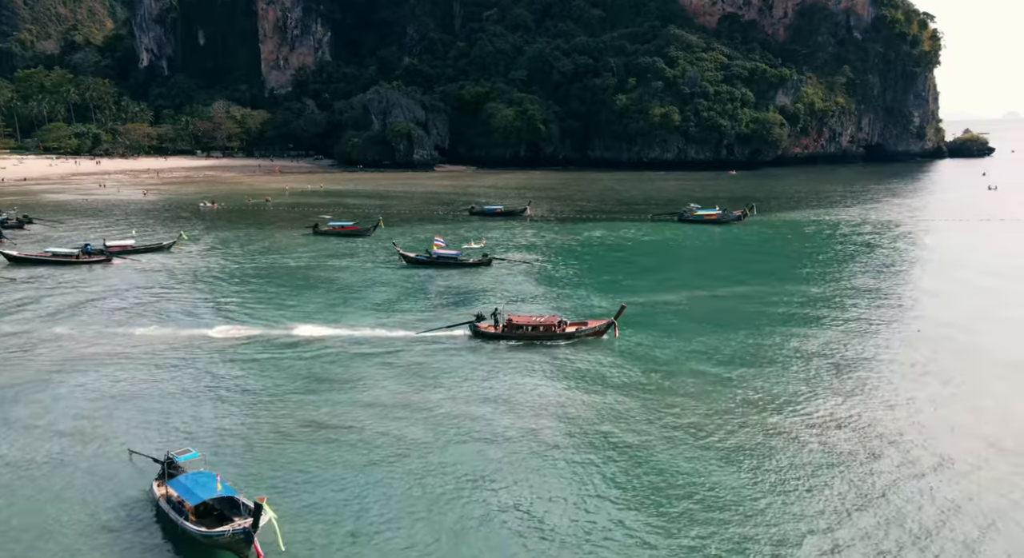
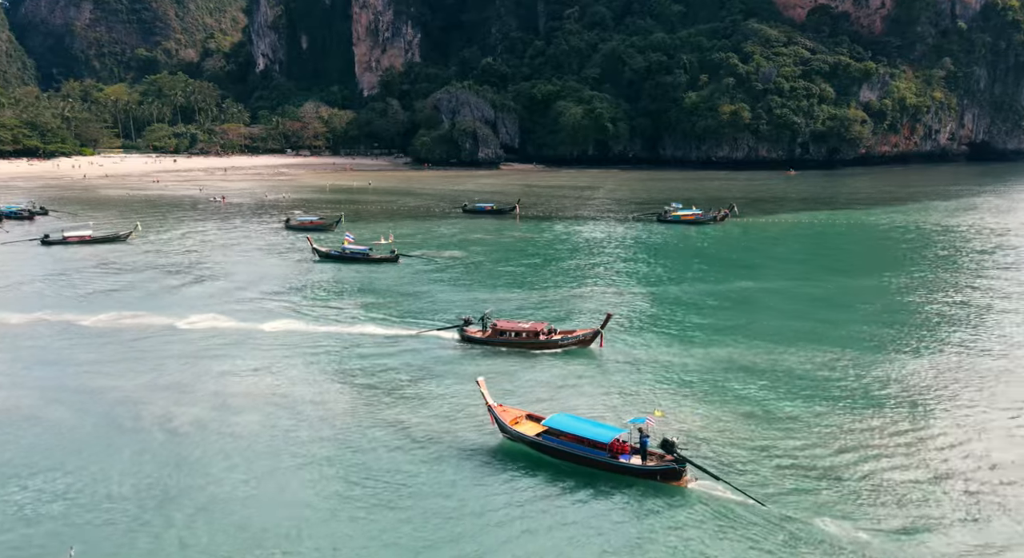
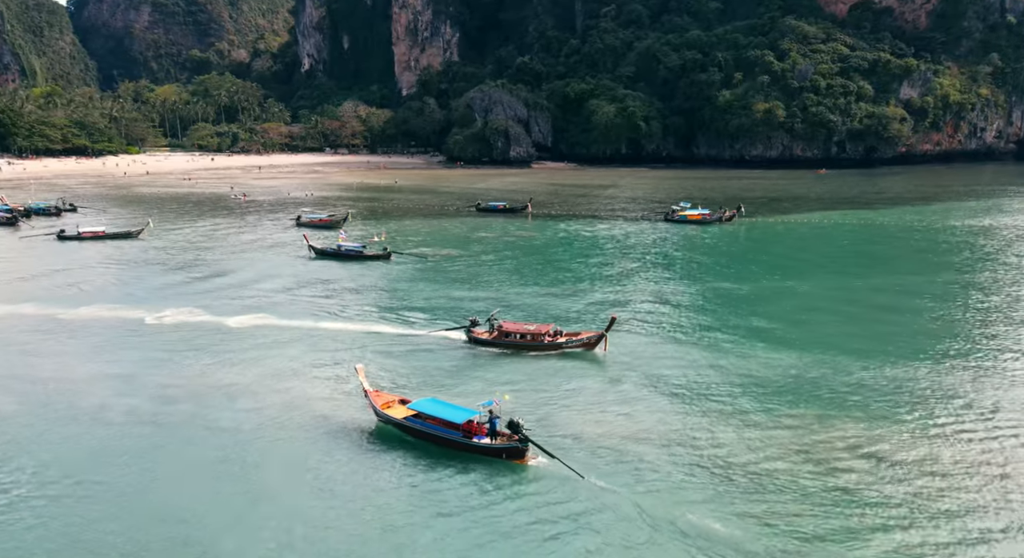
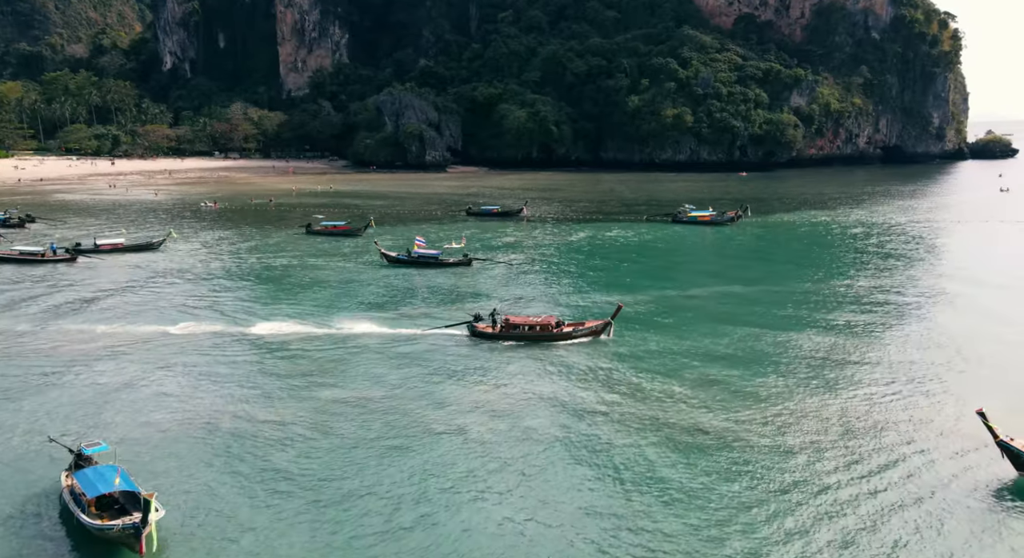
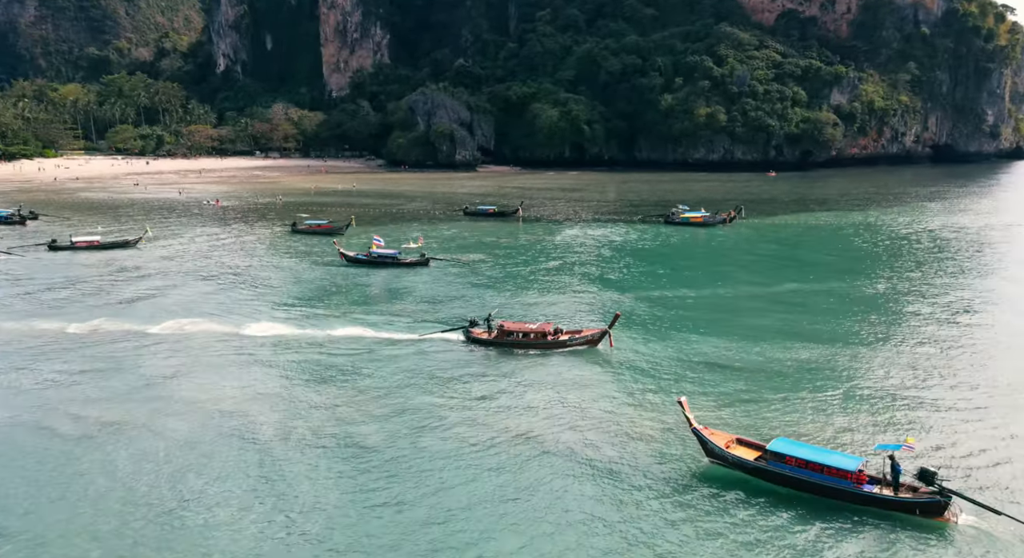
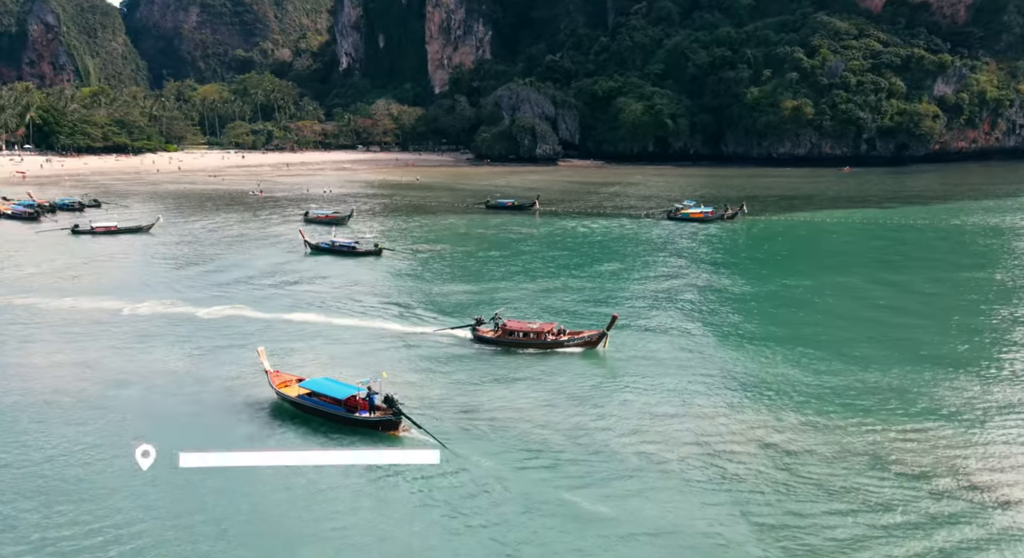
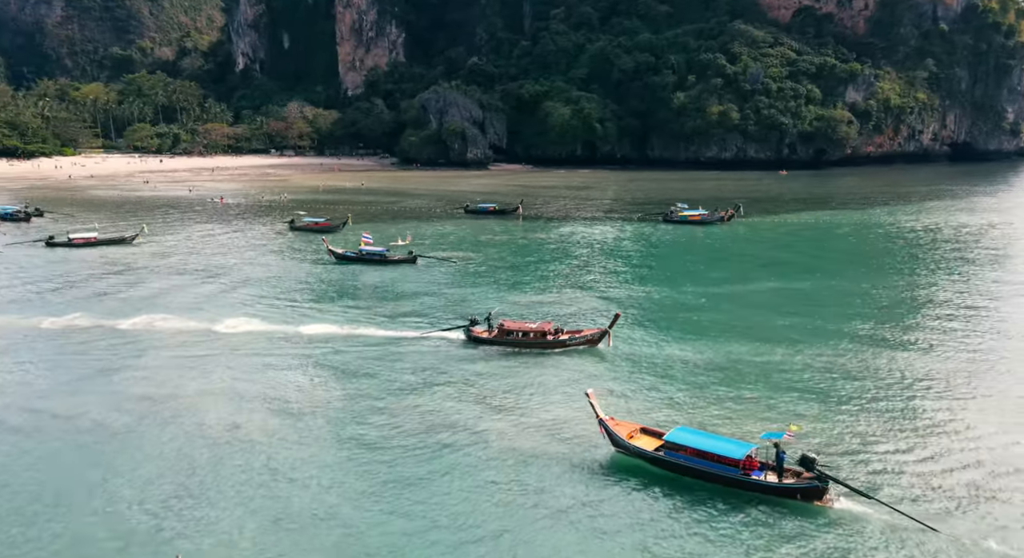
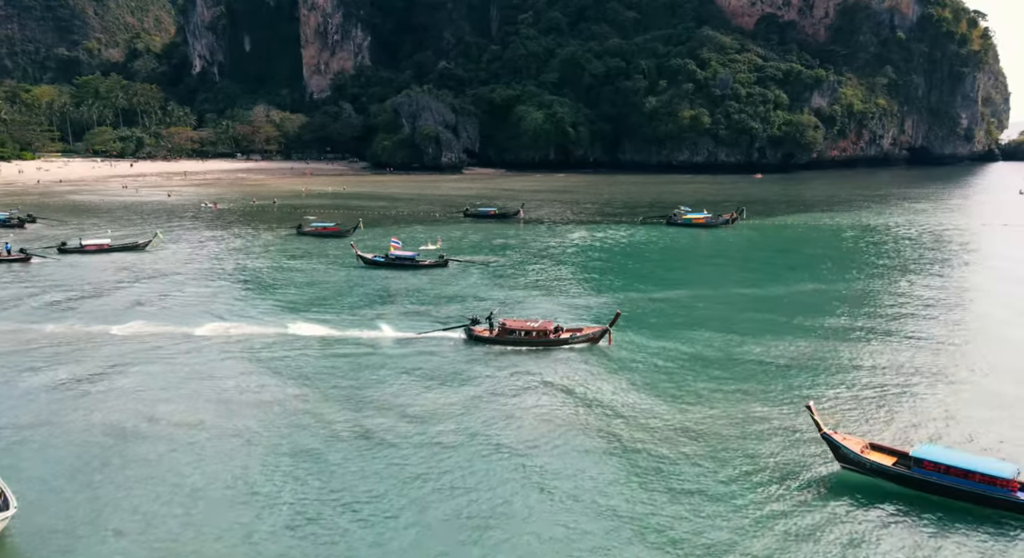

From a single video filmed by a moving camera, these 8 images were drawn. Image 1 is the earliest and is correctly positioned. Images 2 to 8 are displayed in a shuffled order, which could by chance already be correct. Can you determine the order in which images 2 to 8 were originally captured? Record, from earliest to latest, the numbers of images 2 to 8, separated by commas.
4, 8, 5, 7, 2, 3, 6
